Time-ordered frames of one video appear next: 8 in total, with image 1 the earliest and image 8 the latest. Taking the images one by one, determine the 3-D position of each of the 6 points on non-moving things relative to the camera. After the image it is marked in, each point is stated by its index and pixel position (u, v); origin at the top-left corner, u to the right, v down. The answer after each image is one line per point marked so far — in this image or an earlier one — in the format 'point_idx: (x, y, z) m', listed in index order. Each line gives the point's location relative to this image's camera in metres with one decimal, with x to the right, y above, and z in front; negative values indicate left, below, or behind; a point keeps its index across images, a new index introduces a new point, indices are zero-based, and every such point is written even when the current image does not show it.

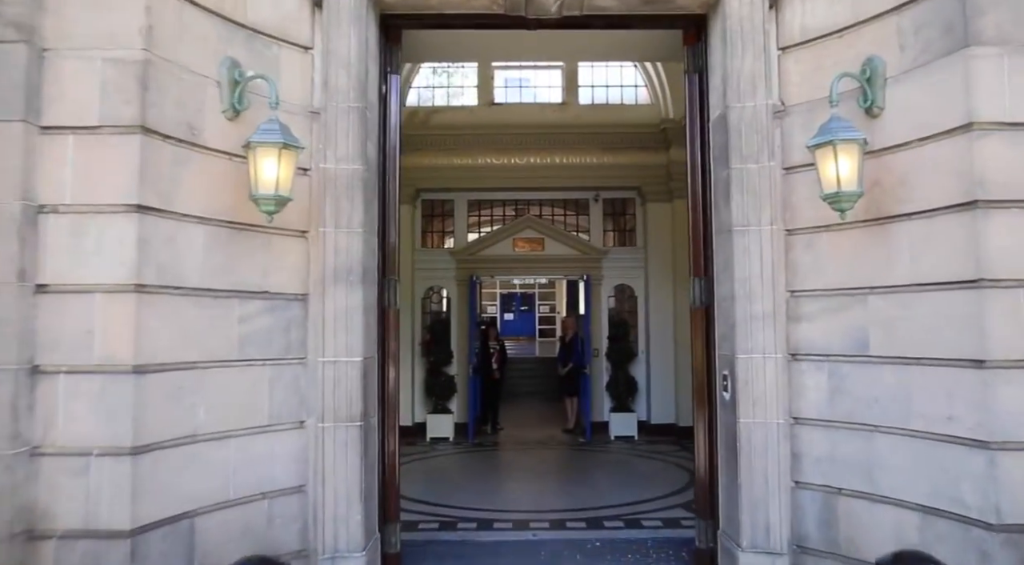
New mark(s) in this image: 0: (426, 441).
0: (-1.2, -2.2, +9.2) m
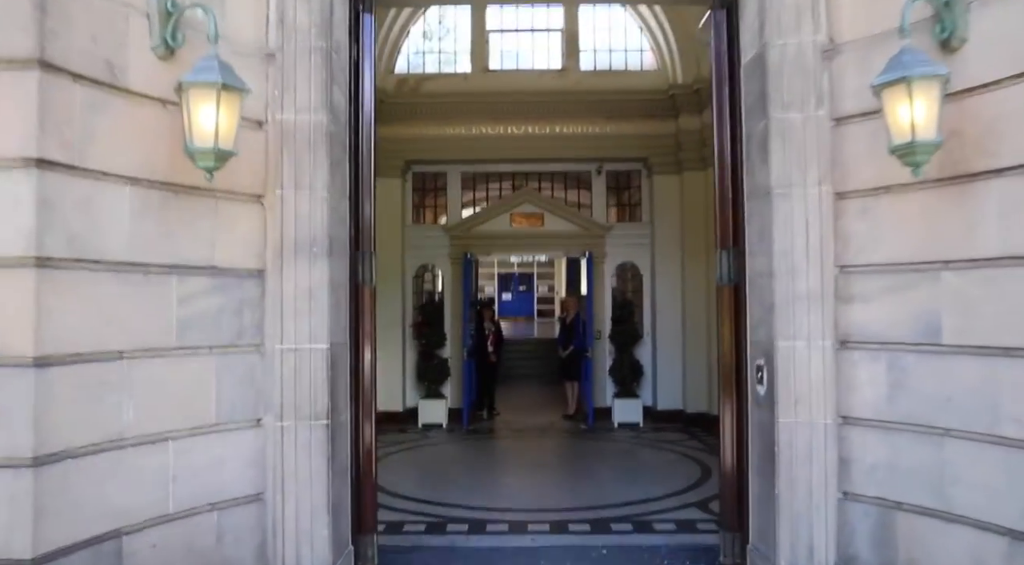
0: (-1.2, -1.9, +8.6) m
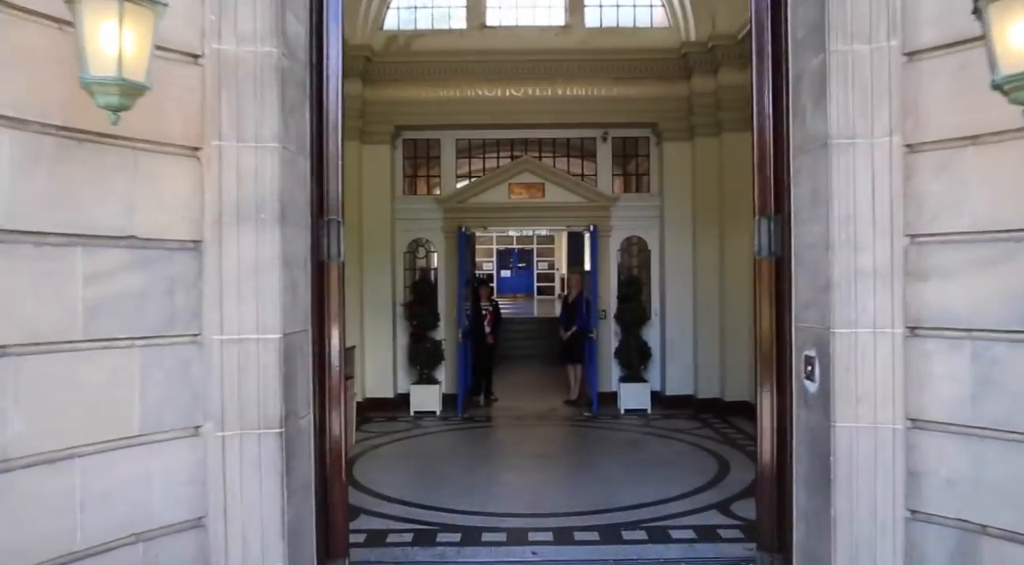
0: (-1.3, -1.6, +8.0) m
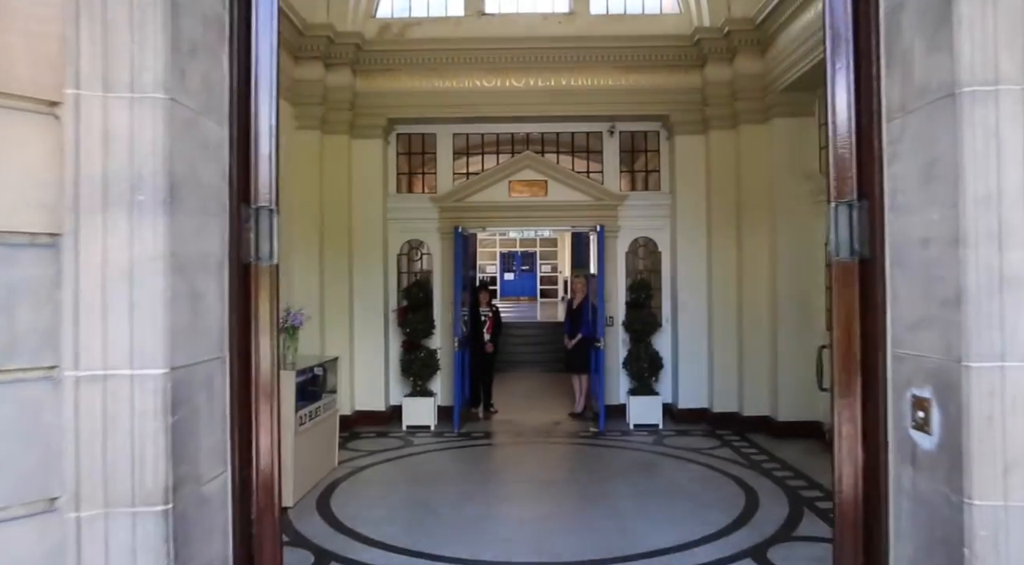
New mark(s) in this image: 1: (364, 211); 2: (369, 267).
0: (-1.3, -1.7, +7.3) m
1: (-1.8, +0.8, +7.6) m
2: (-1.7, +0.2, +7.5) m
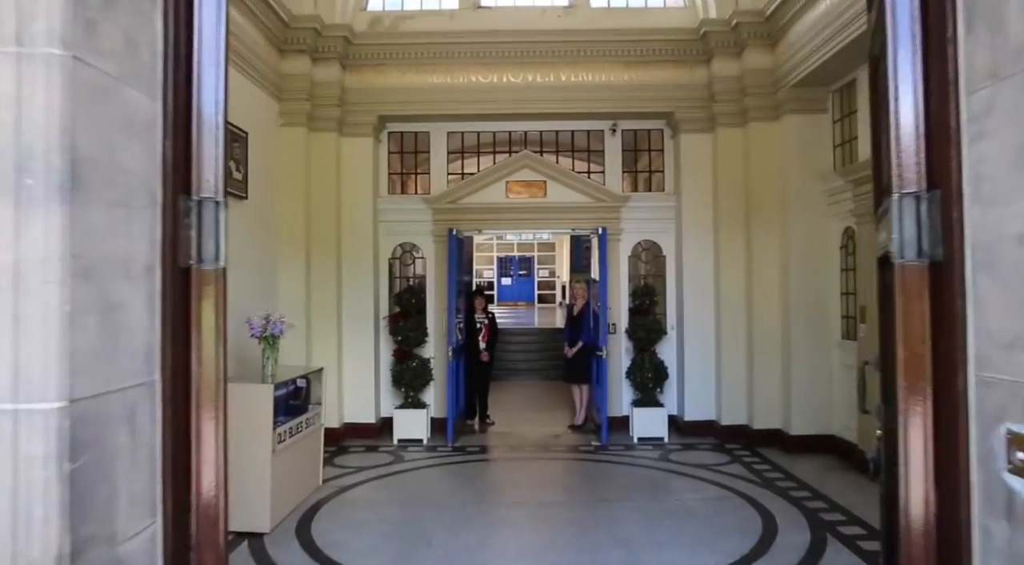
0: (-1.3, -1.8, +6.8) m
1: (-1.8, +0.8, +7.2) m
2: (-1.7, +0.1, +7.1) m
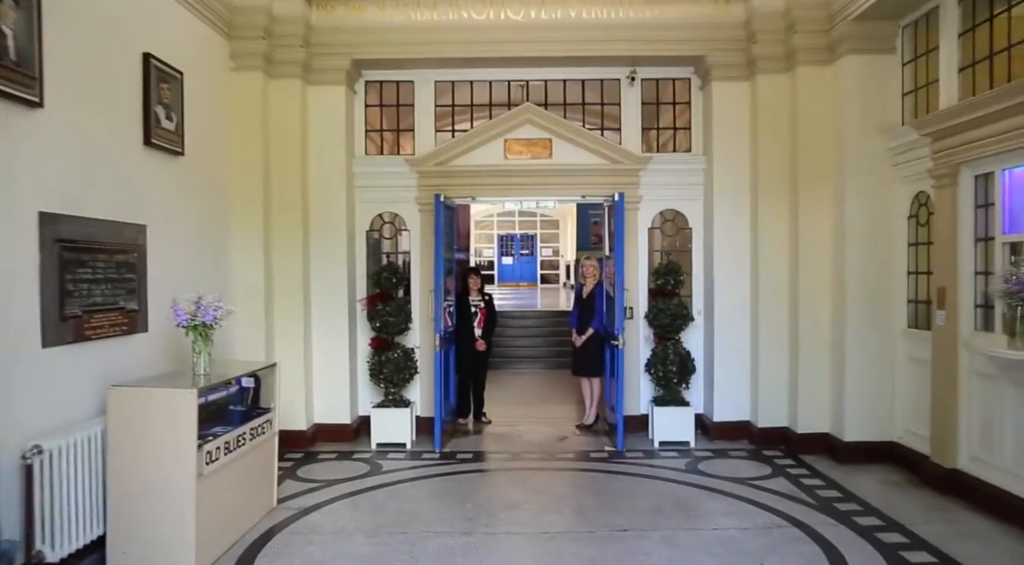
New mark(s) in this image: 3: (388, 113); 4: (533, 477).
0: (-1.3, -1.5, +5.8) m
1: (-1.8, +1.0, +6.1) m
2: (-1.8, +0.3, +6.0) m
3: (-1.3, +1.8, +6.6) m
4: (+0.2, -1.6, +5.0) m
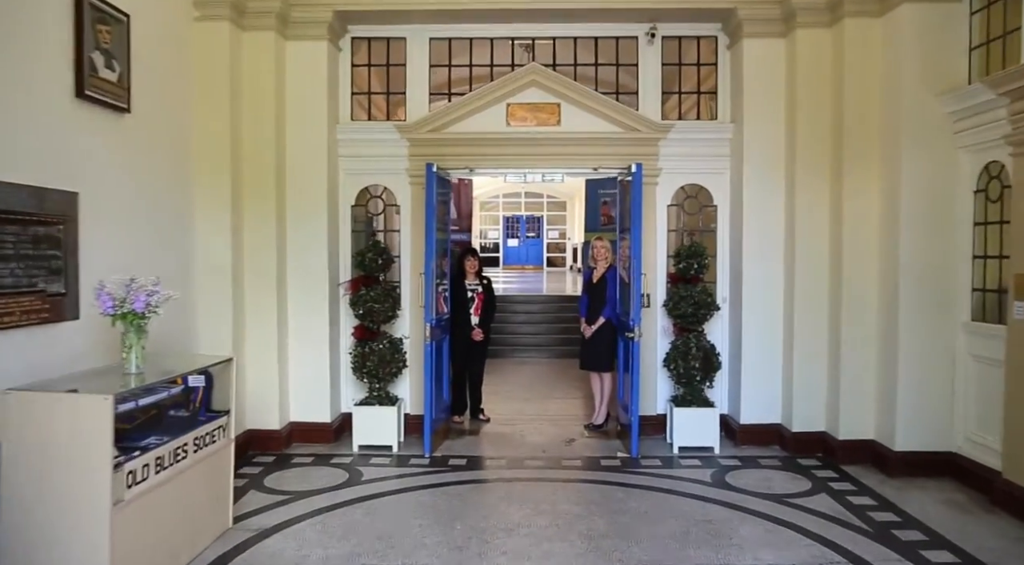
0: (-1.3, -1.4, +5.2) m
1: (-1.8, +1.2, +5.4) m
2: (-1.7, +0.5, +5.3) m
3: (-1.3, +1.9, +5.8) m
4: (+0.1, -1.5, +4.3) m
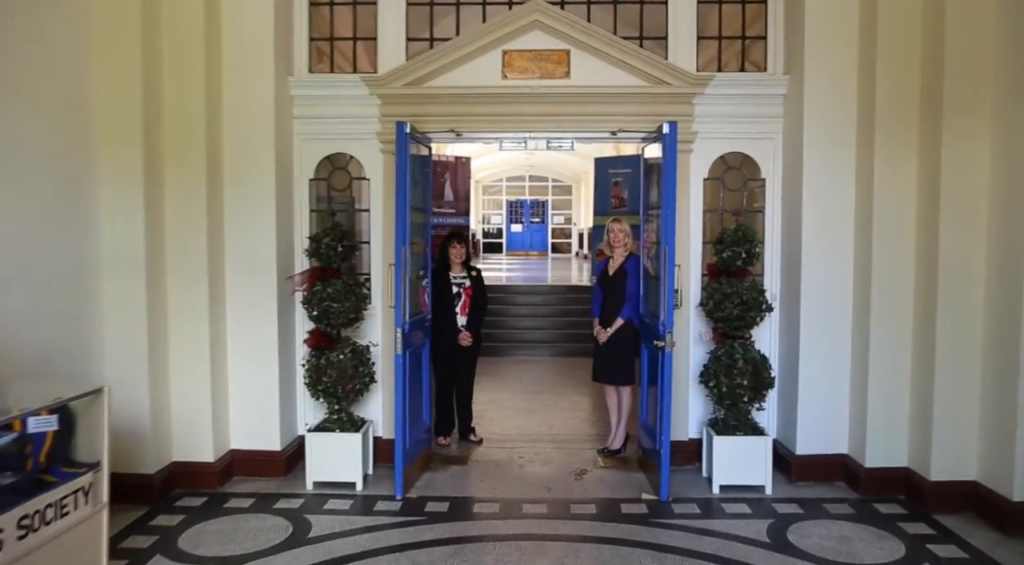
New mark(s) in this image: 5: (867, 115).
0: (-1.3, -1.3, +4.1) m
1: (-1.8, +1.2, +4.2) m
2: (-1.8, +0.5, +4.2) m
3: (-1.3, +2.0, +4.7) m
4: (+0.1, -1.4, +3.2) m
5: (+2.3, +1.1, +4.0) m
